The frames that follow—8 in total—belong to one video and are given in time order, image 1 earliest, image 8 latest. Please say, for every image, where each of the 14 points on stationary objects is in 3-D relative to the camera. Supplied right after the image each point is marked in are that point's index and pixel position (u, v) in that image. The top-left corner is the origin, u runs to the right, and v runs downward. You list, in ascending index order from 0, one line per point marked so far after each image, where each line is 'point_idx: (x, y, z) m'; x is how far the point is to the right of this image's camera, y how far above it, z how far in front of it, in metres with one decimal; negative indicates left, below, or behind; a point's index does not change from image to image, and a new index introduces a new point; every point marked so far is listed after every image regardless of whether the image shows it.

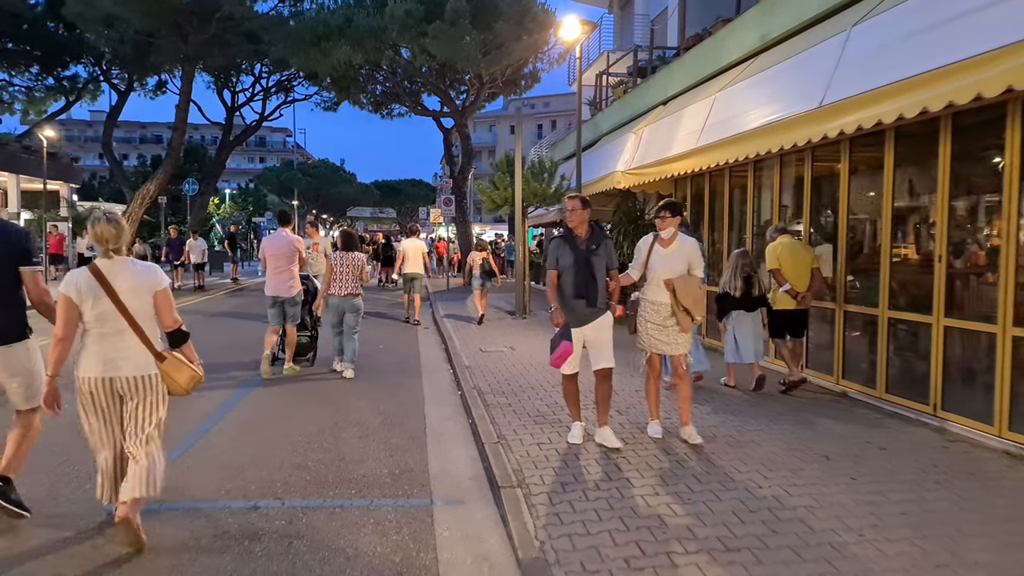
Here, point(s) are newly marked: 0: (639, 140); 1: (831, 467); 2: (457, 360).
0: (+2.1, +2.4, +12.0) m
1: (+2.1, -1.2, +4.9) m
2: (-0.7, -1.0, +9.7) m
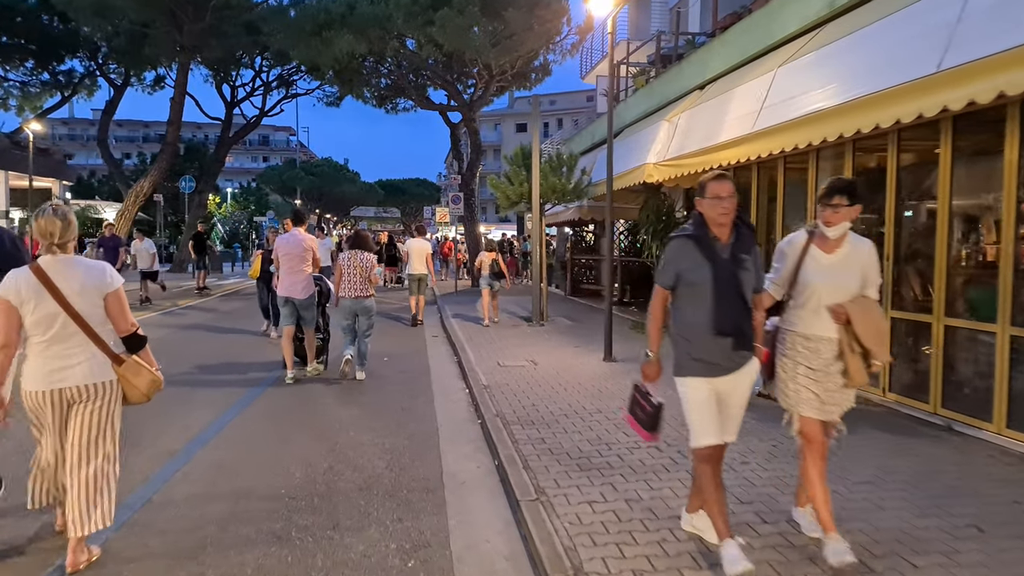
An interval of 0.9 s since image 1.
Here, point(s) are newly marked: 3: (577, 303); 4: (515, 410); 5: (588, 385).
0: (+2.4, +2.3, +10.8) m
1: (+2.4, -1.3, +3.6) m
2: (-0.4, -1.0, +8.4) m
3: (+1.6, -0.4, +18.4) m
4: (0.0, -1.1, +6.7) m
5: (+0.8, -1.0, +7.9) m
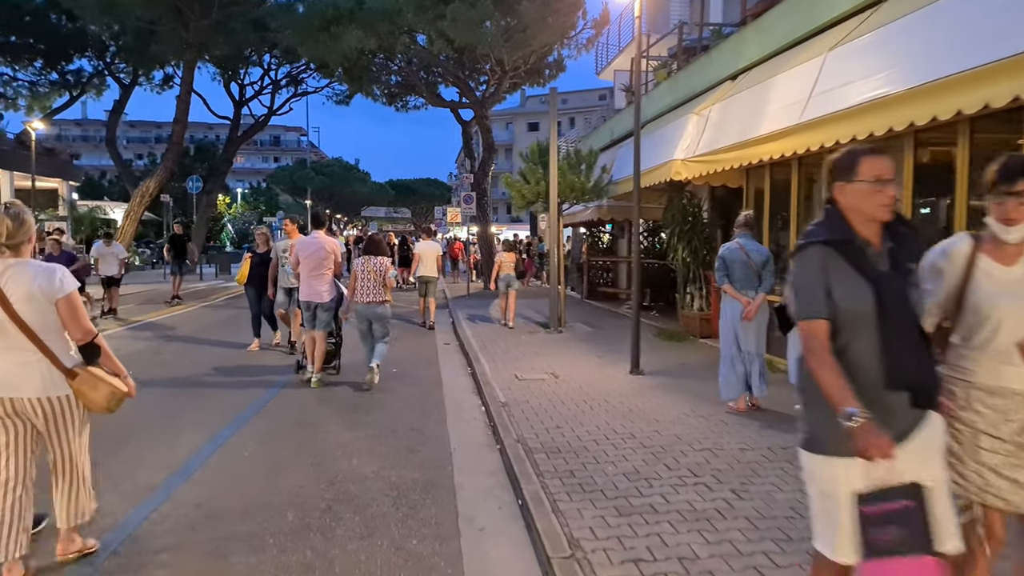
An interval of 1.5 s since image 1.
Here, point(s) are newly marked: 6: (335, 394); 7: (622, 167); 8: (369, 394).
0: (+2.6, +2.3, +10.0) m
1: (+2.5, -1.3, +2.9) m
2: (-0.2, -1.1, +7.7) m
3: (+2.0, -0.5, +17.7) m
4: (+0.2, -1.2, +6.0) m
5: (+1.0, -1.1, +7.1) m
6: (-1.9, -1.1, +7.9) m
7: (+2.1, +2.2, +13.6) m
8: (-1.5, -1.1, +8.0) m
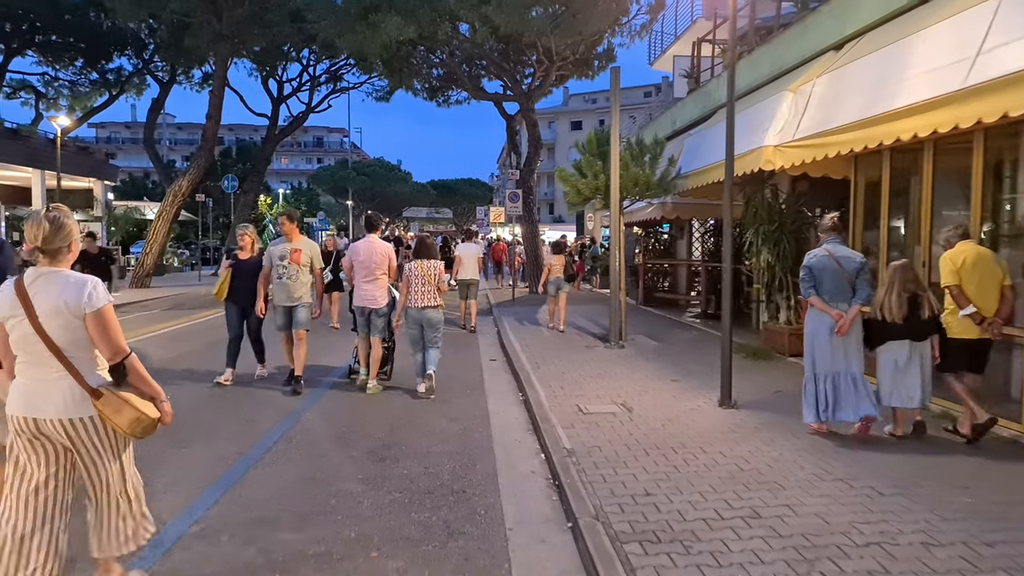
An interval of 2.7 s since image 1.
0: (+3.3, +2.1, +8.3) m
1: (+2.8, -1.5, +1.1) m
2: (+0.3, -1.2, +6.2) m
3: (+3.1, -0.6, +16.0) m
4: (+0.7, -1.3, +4.4) m
5: (+1.5, -1.2, +5.5) m
6: (-1.3, -1.2, +6.4) m
7: (+3.0, +2.1, +11.9) m
8: (-1.0, -1.2, +6.5) m
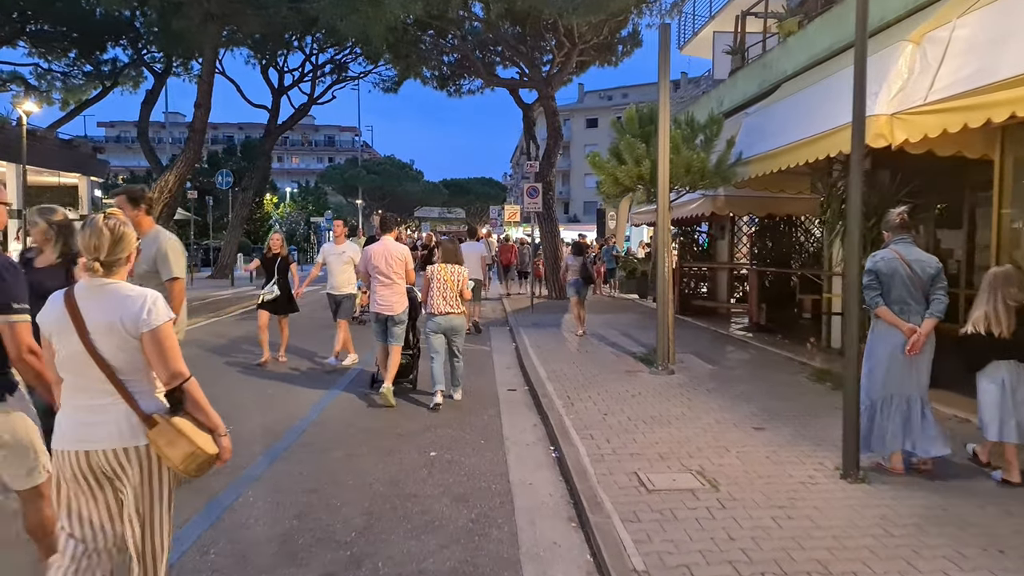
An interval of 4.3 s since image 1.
0: (+3.6, +2.0, +6.1) m
1: (+2.9, -1.6, -1.0) m
2: (+0.5, -1.4, +4.0) m
3: (+3.4, -0.8, +13.8) m
4: (+0.8, -1.4, +2.3) m
5: (+1.7, -1.4, +3.4) m
6: (-1.1, -1.4, +4.3) m
7: (+3.3, +2.0, +9.7) m
8: (-0.8, -1.4, +4.4) m
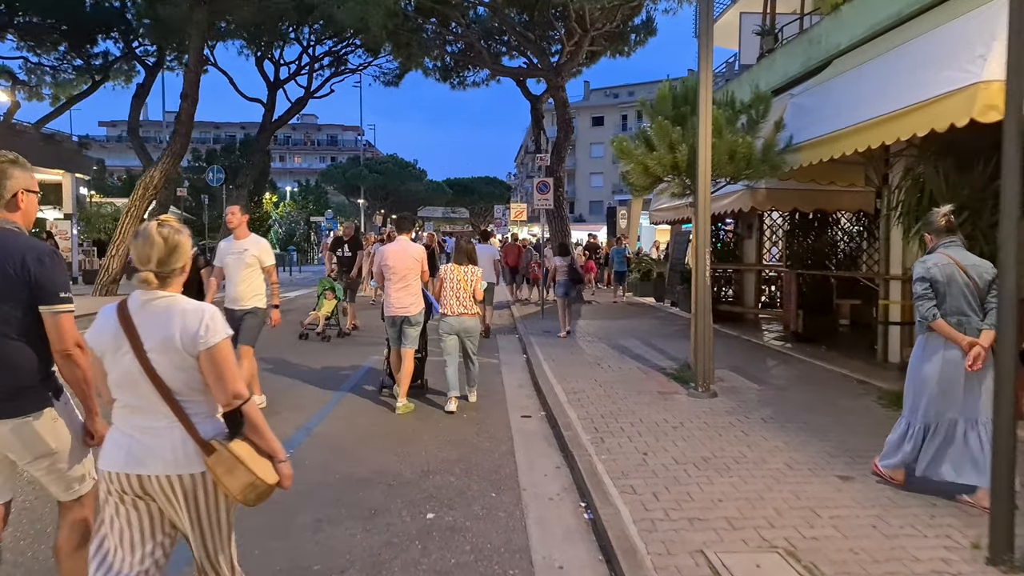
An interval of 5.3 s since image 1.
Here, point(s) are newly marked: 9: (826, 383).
0: (+3.7, +1.9, +4.7) m
1: (+3.0, -1.7, -2.4) m
2: (+0.6, -1.4, +2.7) m
3: (+3.6, -0.8, +12.4) m
4: (+0.9, -1.5, +0.9) m
5: (+1.8, -1.4, +2.0) m
6: (-1.0, -1.4, +3.0) m
7: (+3.5, +1.9, +8.4) m
8: (-0.7, -1.5, +3.0) m
9: (+3.6, -1.1, +8.4) m
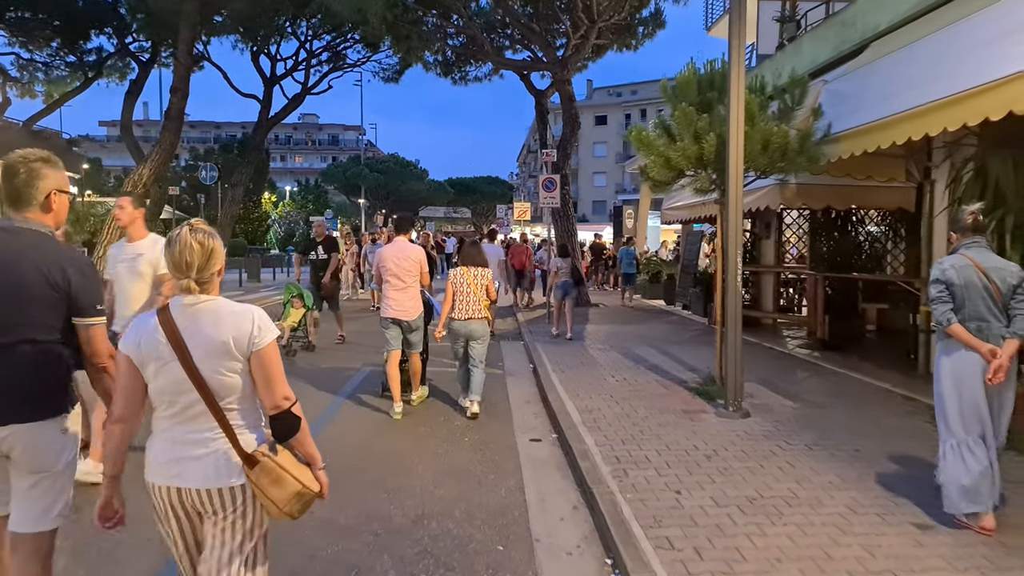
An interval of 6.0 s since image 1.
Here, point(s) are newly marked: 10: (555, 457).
0: (+3.7, +1.9, +3.9) m
1: (+3.0, -1.7, -3.2) m
2: (+0.7, -1.5, +1.9) m
3: (+3.7, -0.9, +11.6) m
4: (+1.0, -1.6, +0.1) m
5: (+1.9, -1.5, +1.2) m
6: (-1.0, -1.5, +2.2) m
7: (+3.5, +1.8, +7.5) m
8: (-0.6, -1.5, +2.2) m
9: (+3.7, -1.1, +7.6) m
10: (+0.4, -1.4, +5.9) m
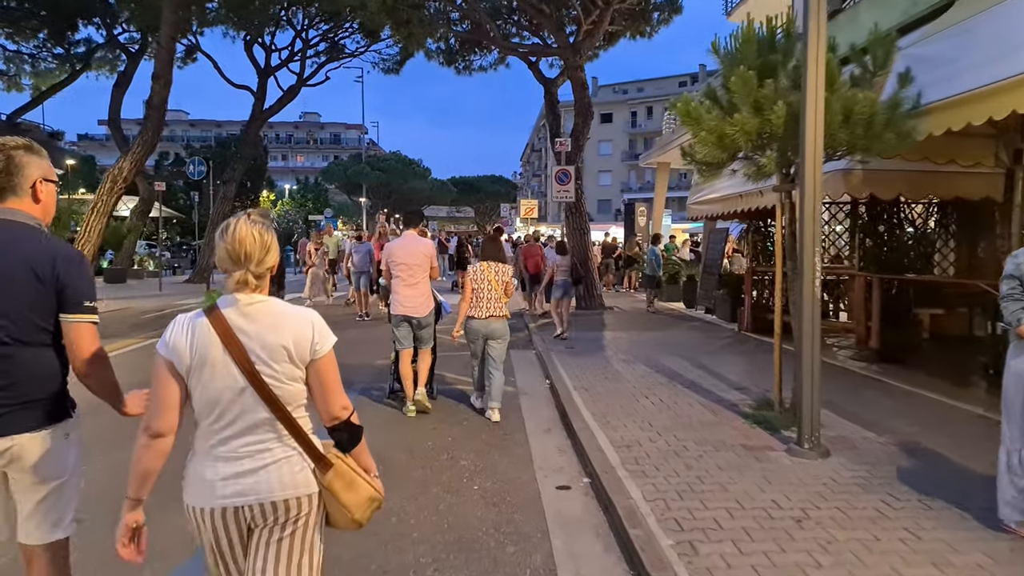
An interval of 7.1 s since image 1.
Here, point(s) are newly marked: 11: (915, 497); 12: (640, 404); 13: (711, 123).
0: (+3.9, +1.8, +2.5) m
1: (+3.1, -1.8, -4.6) m
2: (+0.8, -1.5, +0.5) m
3: (+3.8, -0.9, +10.2) m
4: (+1.1, -1.6, -1.3) m
5: (+2.0, -1.6, -0.2) m
6: (-0.8, -1.6, +0.8) m
7: (+3.7, +1.8, +6.2) m
8: (-0.5, -1.6, +0.8) m
9: (+3.8, -1.2, +6.2) m
10: (+0.5, -1.4, +4.5) m
11: (+2.5, -1.3, +4.5) m
12: (+1.3, -1.1, +7.2) m
13: (+1.7, +1.4, +6.1) m
